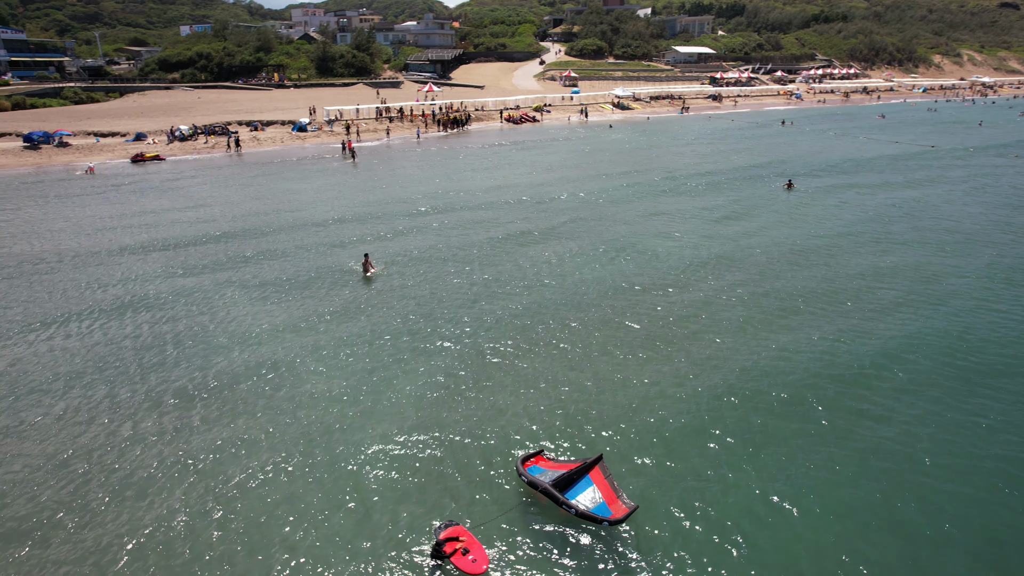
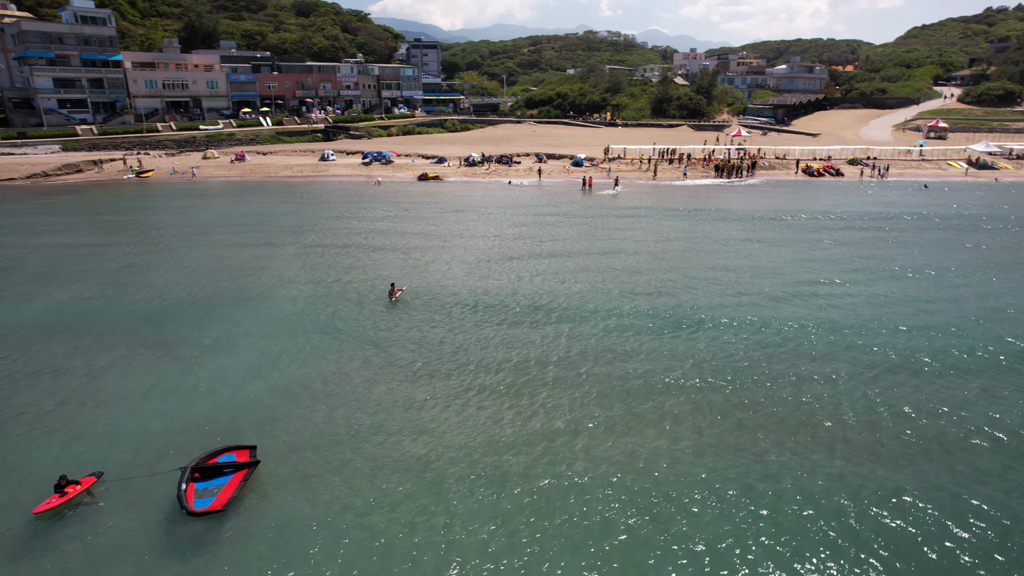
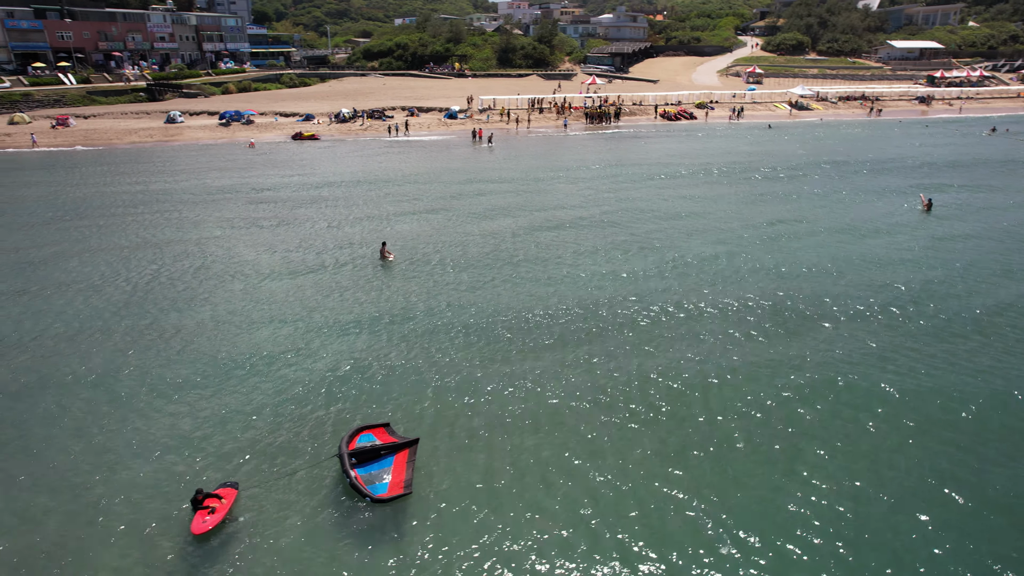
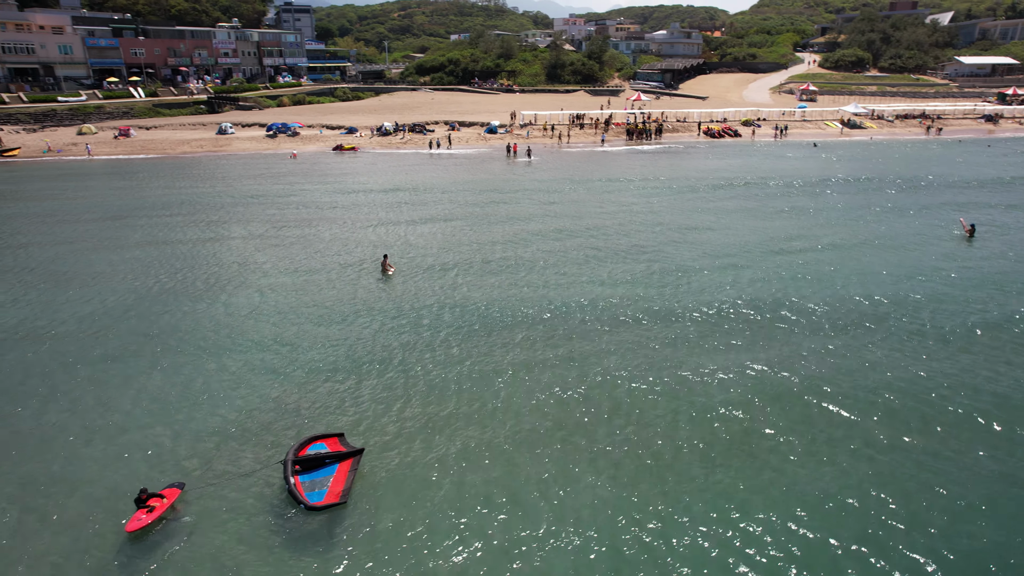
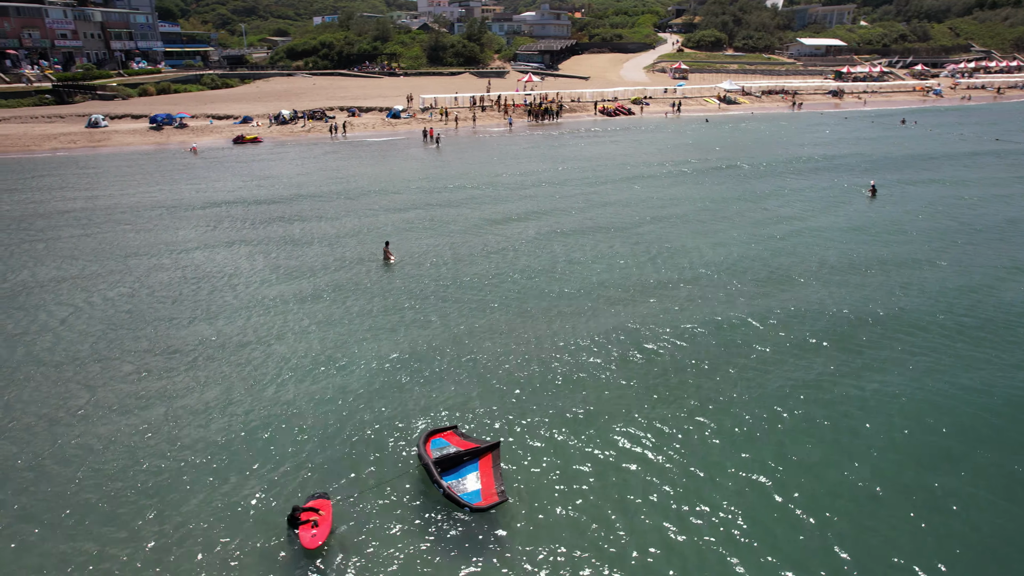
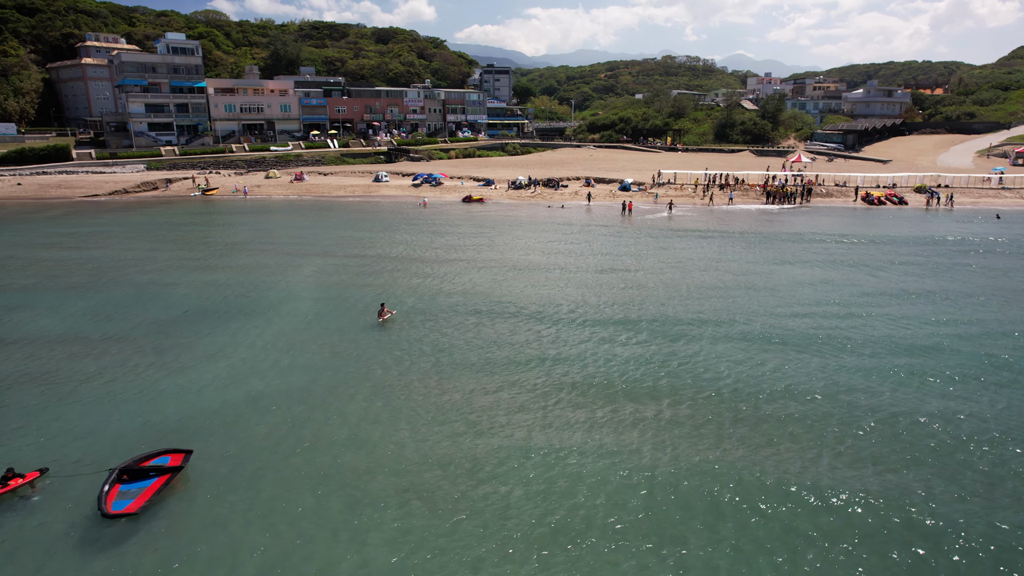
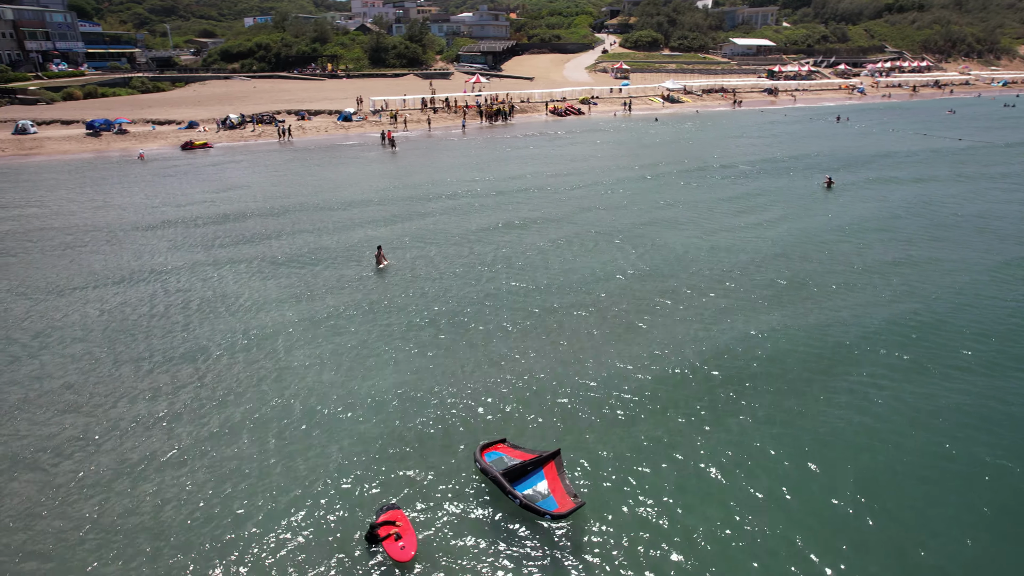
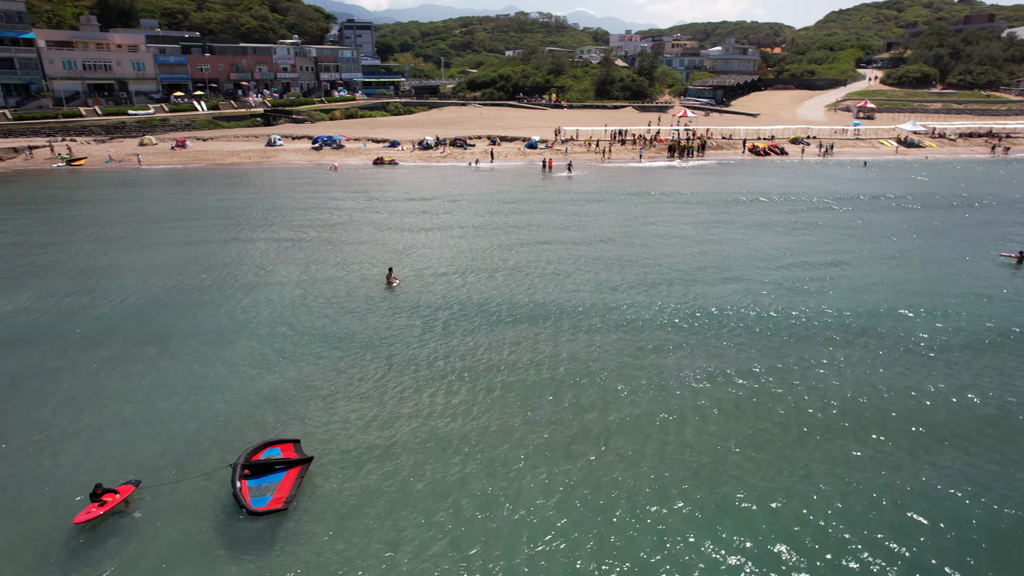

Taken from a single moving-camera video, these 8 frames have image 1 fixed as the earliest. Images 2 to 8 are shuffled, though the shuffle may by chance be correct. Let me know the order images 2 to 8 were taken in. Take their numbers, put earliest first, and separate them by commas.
7, 5, 3, 4, 8, 2, 6
